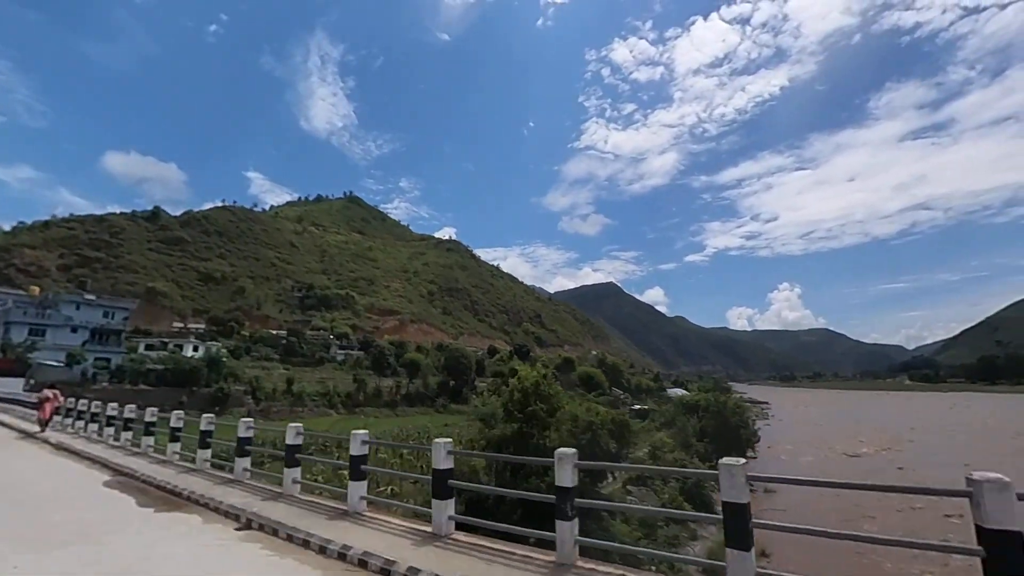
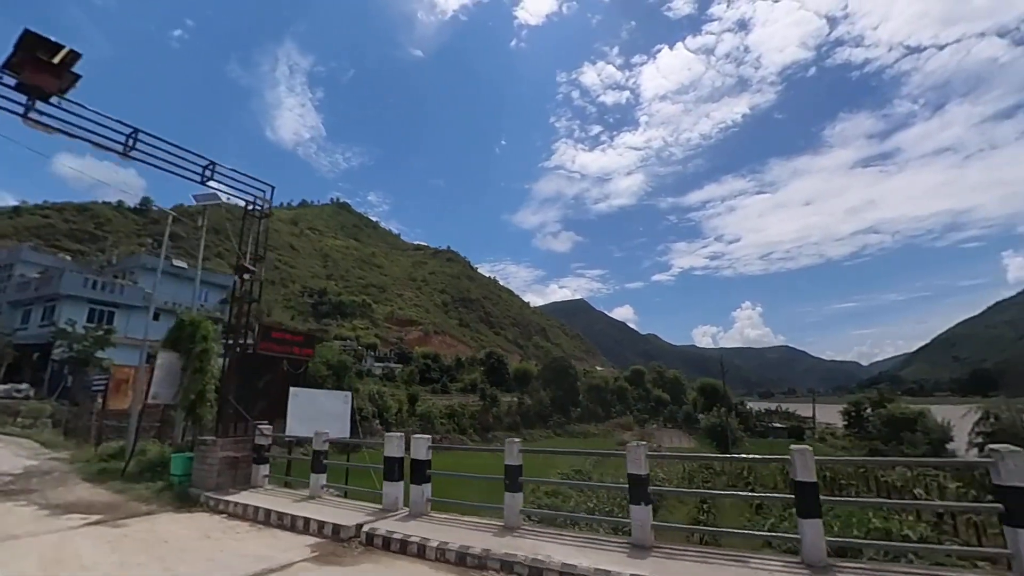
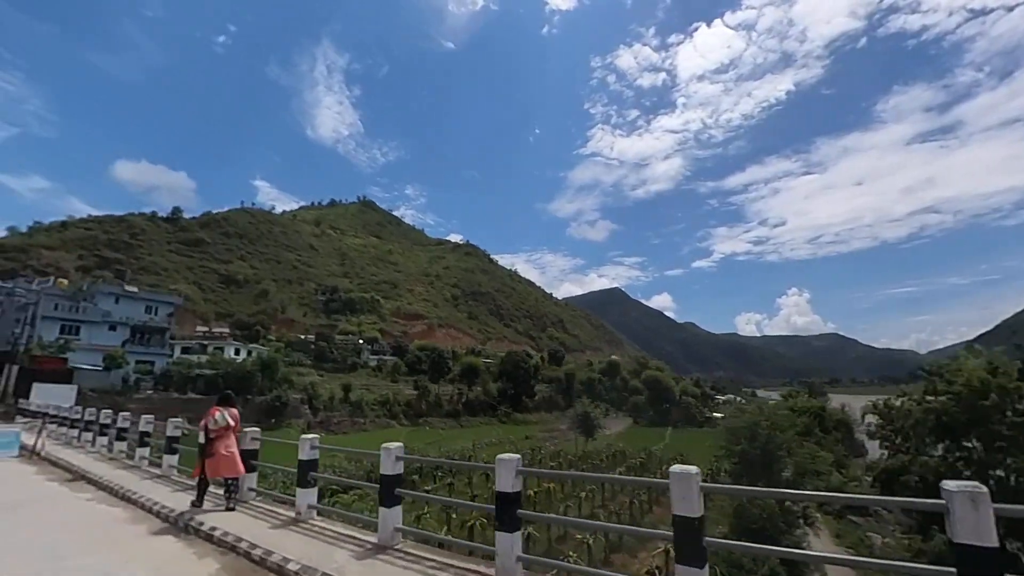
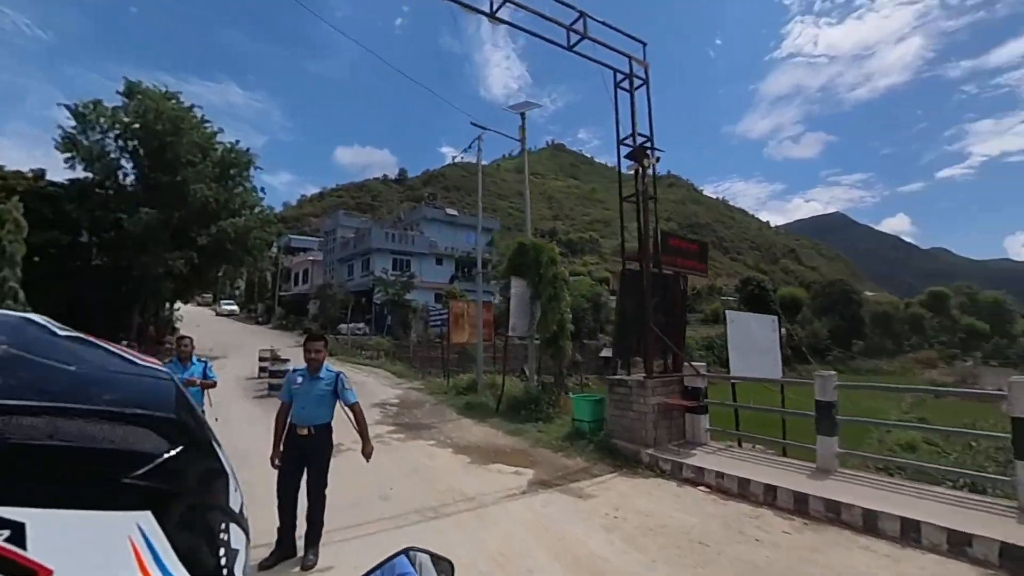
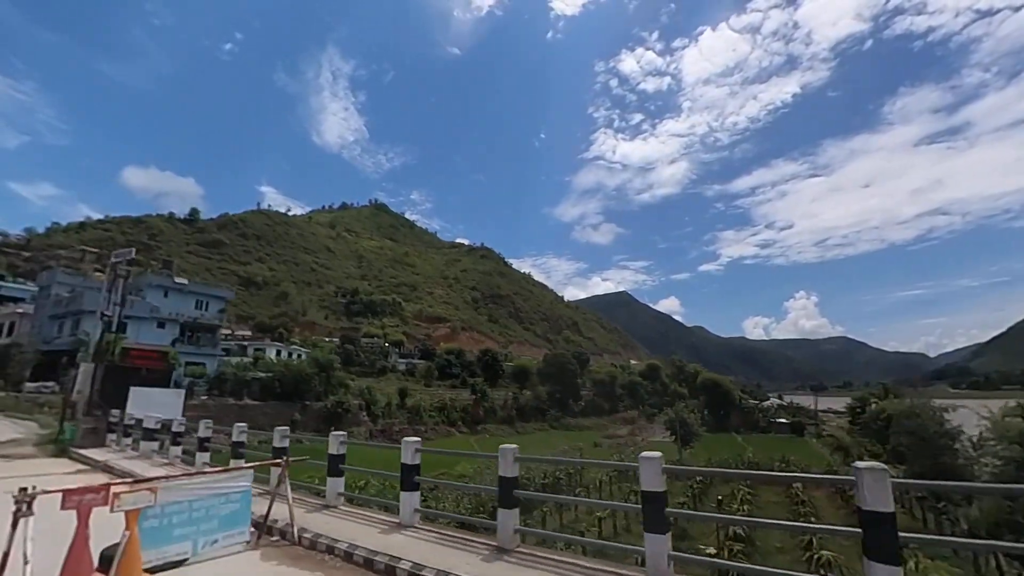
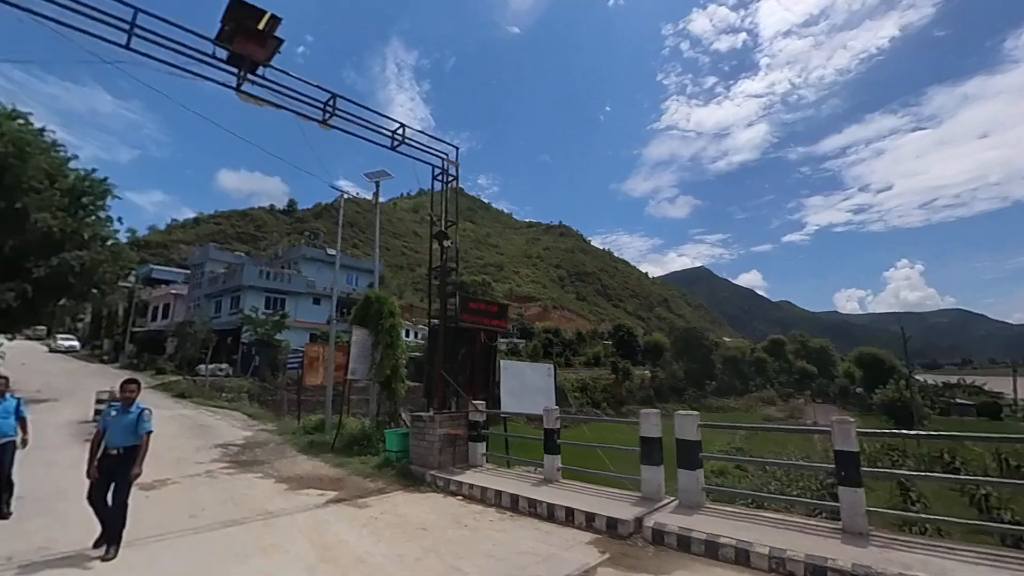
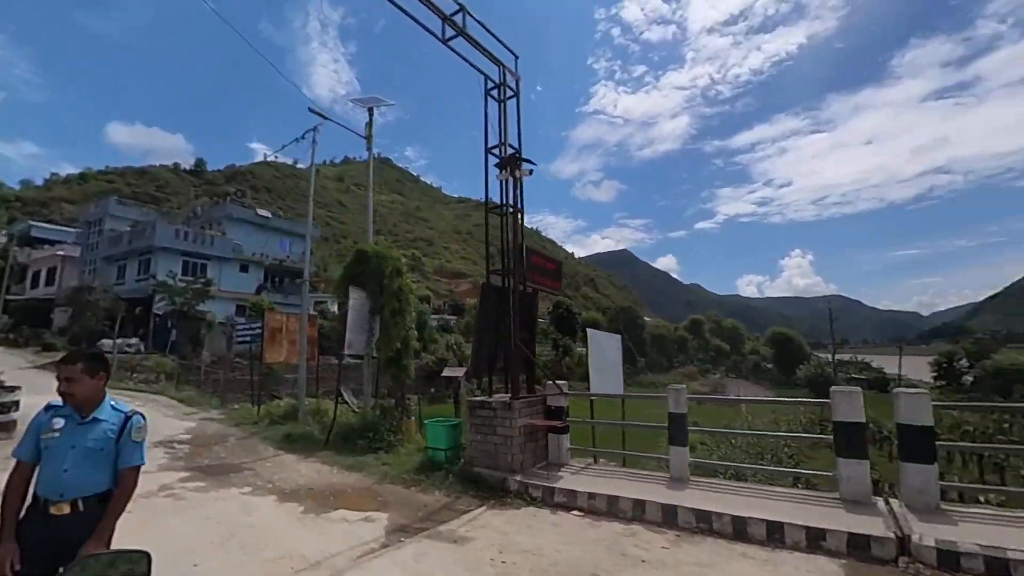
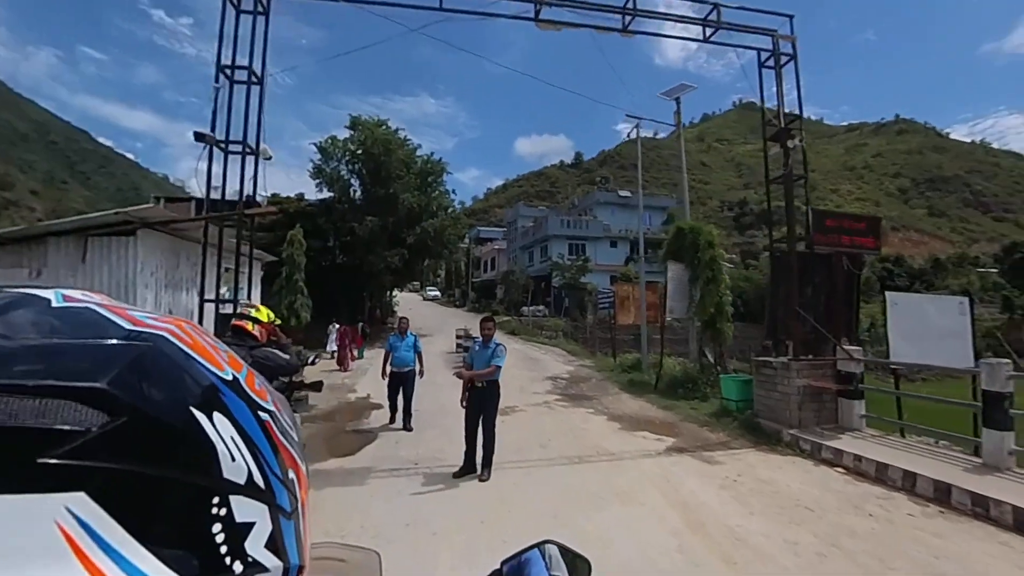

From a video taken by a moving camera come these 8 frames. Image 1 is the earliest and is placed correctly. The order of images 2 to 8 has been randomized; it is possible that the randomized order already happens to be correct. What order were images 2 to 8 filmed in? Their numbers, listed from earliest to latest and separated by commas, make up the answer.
3, 5, 2, 6, 8, 4, 7
